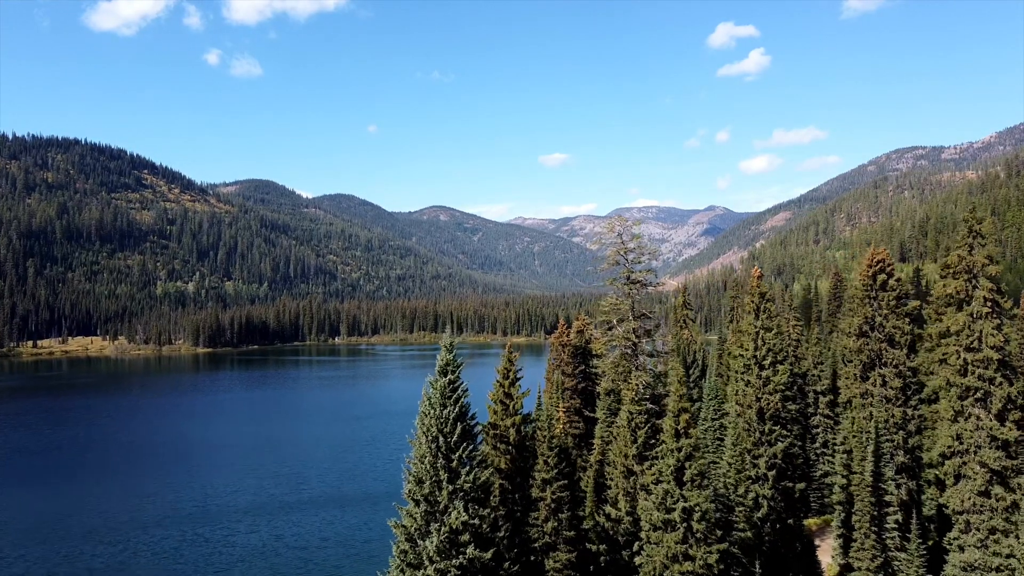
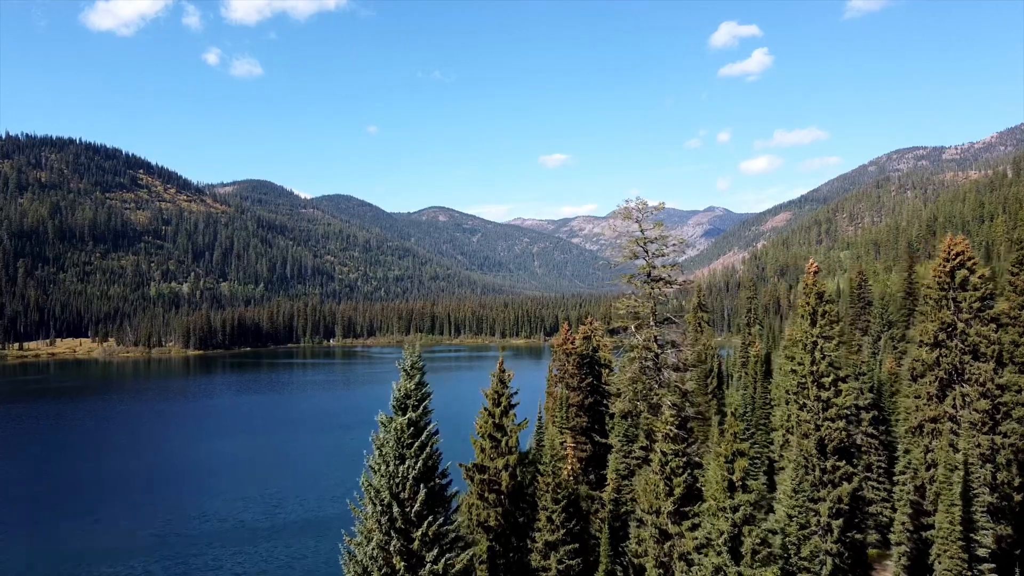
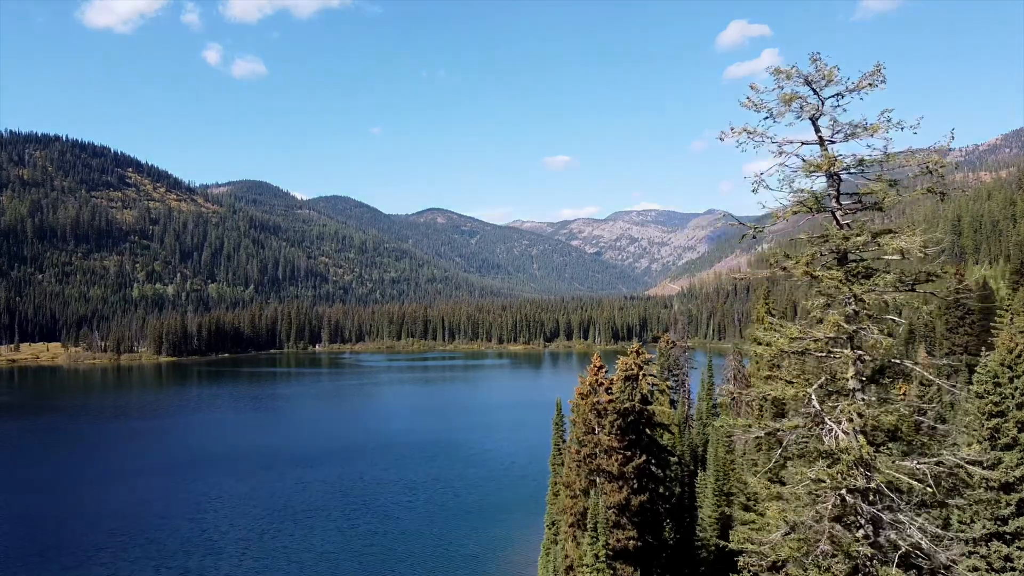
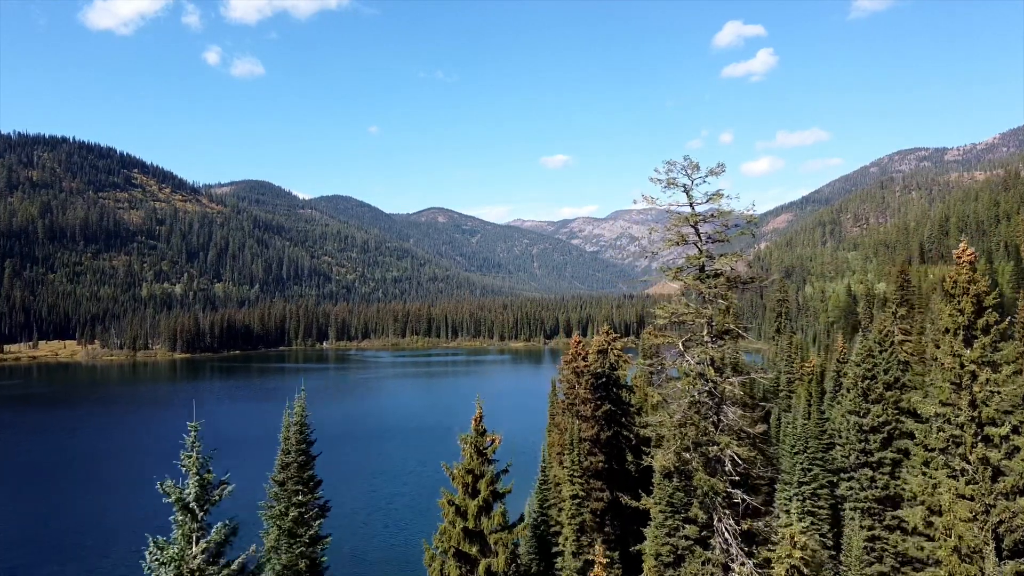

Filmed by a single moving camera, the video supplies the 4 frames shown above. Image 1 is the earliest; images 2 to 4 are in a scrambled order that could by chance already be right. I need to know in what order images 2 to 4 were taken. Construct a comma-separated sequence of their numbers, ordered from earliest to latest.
2, 4, 3
